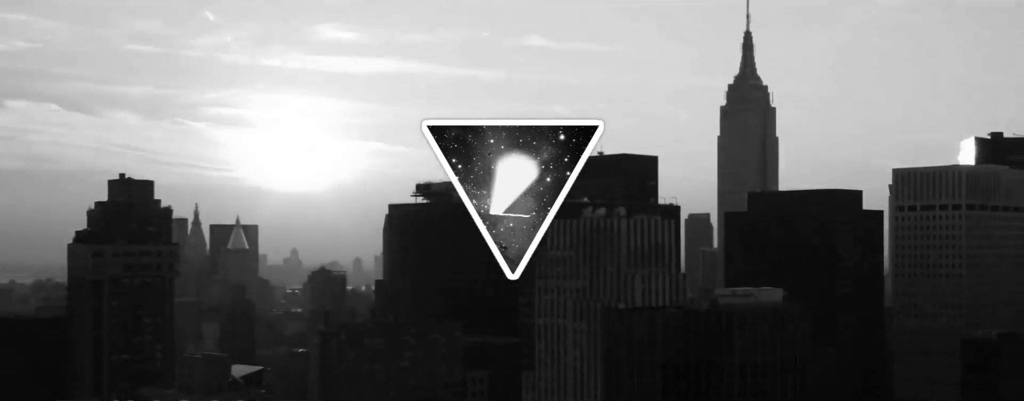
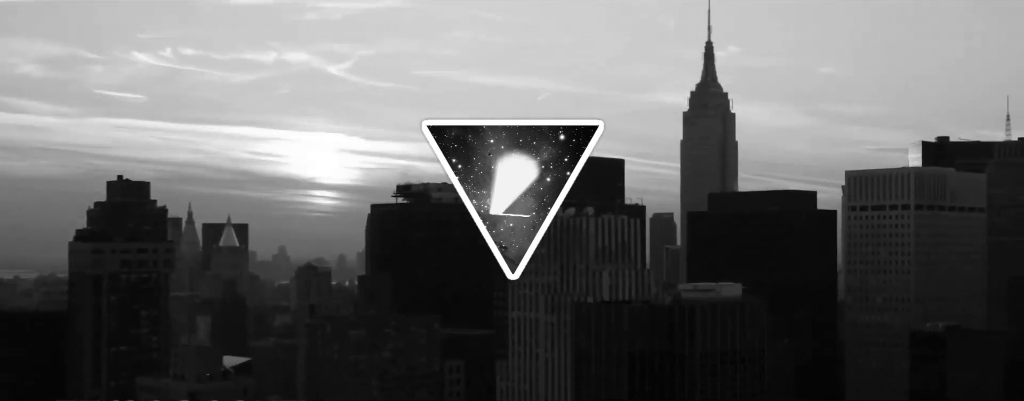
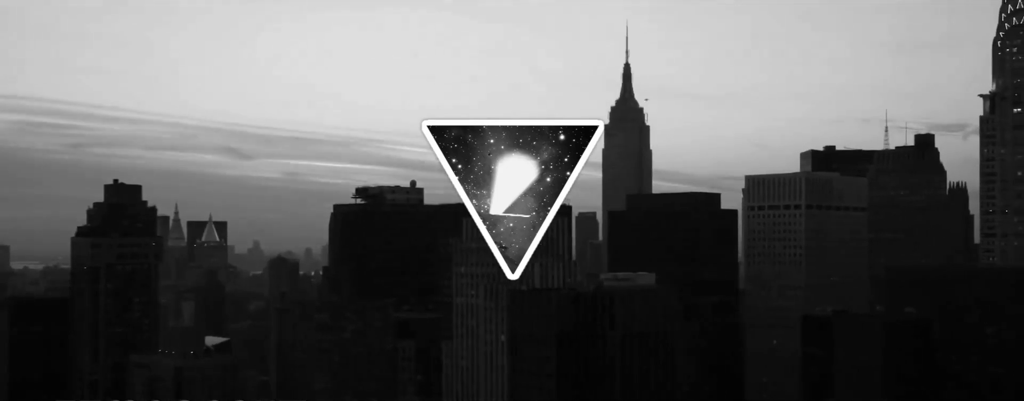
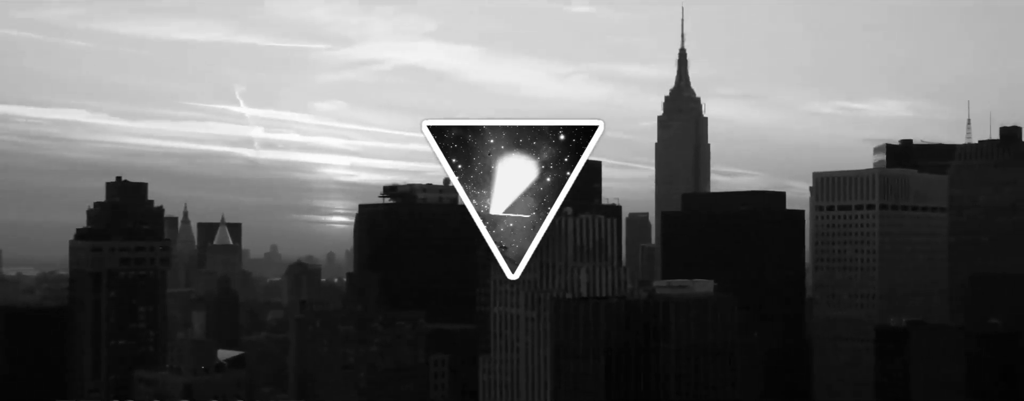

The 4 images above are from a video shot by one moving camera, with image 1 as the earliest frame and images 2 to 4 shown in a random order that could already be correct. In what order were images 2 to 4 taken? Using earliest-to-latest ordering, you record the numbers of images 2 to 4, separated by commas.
2, 4, 3
